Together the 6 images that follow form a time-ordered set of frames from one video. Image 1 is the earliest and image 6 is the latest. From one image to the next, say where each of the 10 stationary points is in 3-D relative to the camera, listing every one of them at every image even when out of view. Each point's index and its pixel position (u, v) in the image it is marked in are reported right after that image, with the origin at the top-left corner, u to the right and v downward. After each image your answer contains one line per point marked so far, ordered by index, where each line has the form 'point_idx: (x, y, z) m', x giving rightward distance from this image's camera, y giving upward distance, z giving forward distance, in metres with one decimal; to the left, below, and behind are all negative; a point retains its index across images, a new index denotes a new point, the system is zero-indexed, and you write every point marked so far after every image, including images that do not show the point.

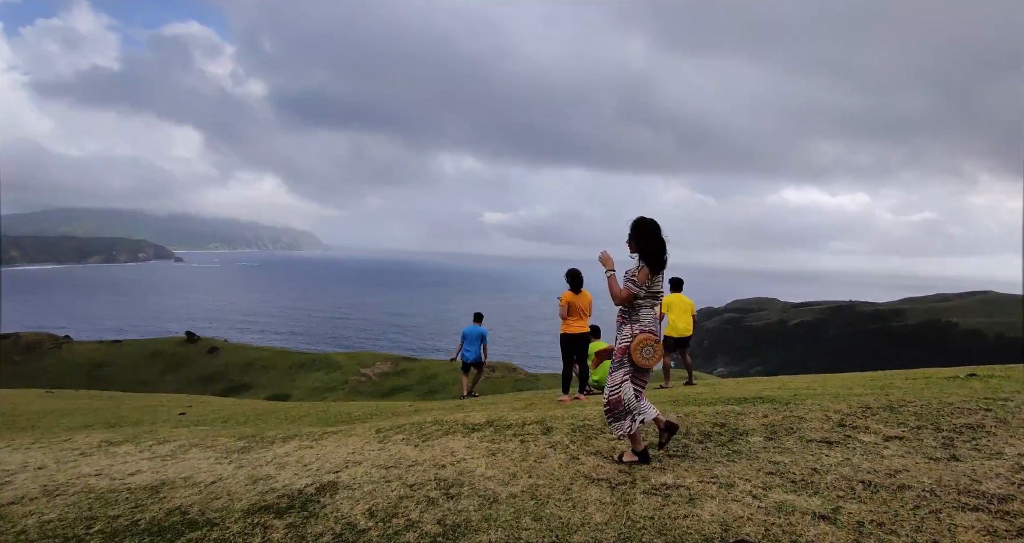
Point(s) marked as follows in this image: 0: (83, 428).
0: (-9.5, -3.4, +13.4) m
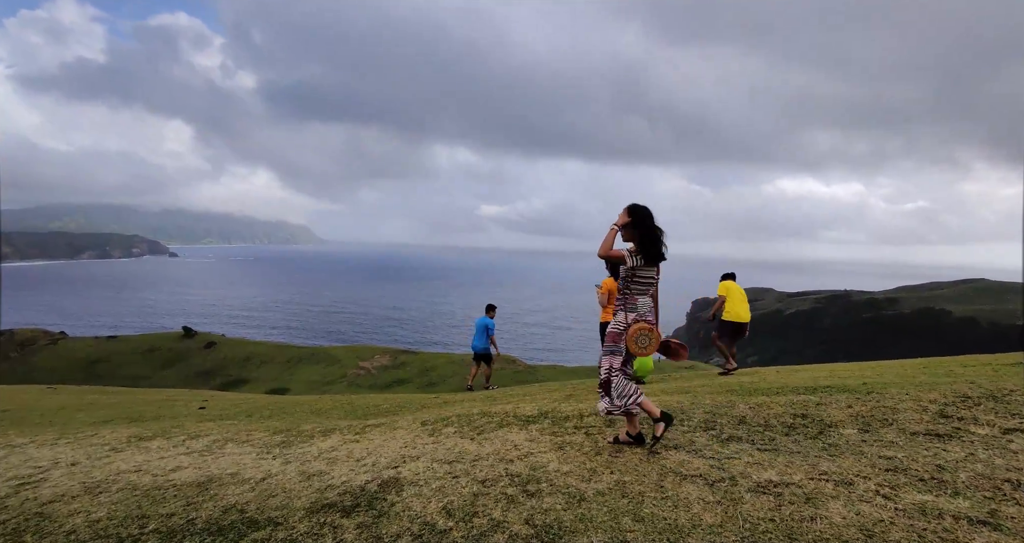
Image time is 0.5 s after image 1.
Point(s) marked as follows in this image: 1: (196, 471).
0: (-8.9, -3.3, +13.2) m
1: (-3.7, -2.4, +7.1) m
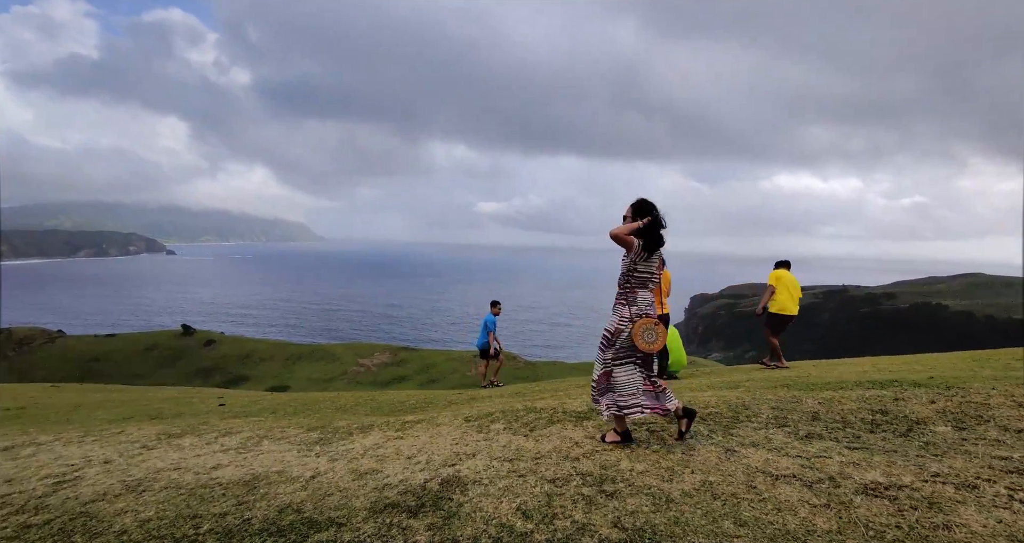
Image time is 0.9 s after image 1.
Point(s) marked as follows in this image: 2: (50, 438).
0: (-8.4, -3.2, +13.0) m
1: (-3.1, -2.3, +7.0) m
2: (-8.1, -2.9, +10.7) m
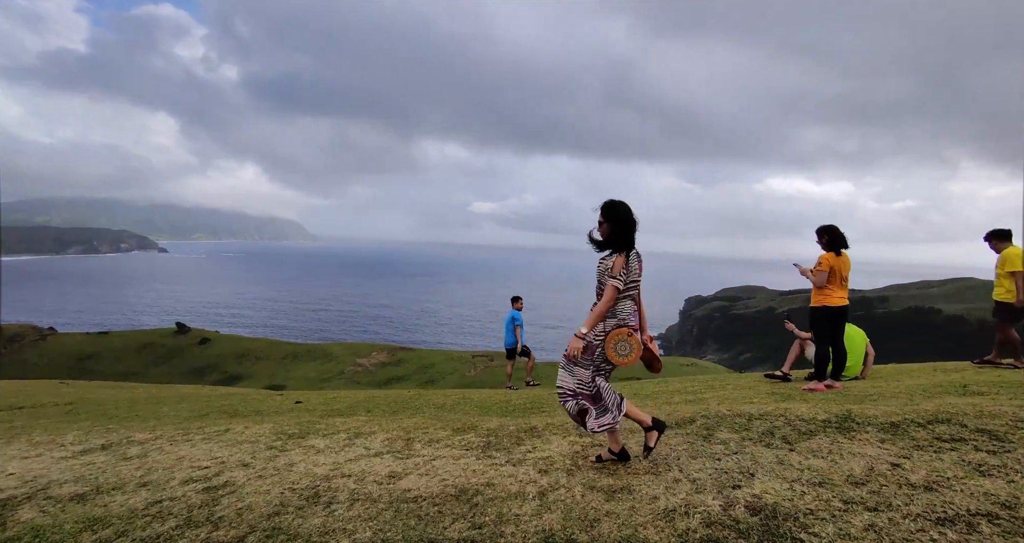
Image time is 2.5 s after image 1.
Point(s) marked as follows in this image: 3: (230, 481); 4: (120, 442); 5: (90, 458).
0: (-6.2, -2.9, +12.1) m
1: (-0.9, -2.1, +6.0) m
2: (-5.8, -2.7, +9.7) m
3: (-3.0, -2.3, +6.5) m
4: (-6.2, -2.7, +9.5) m
5: (-5.9, -2.6, +8.5) m
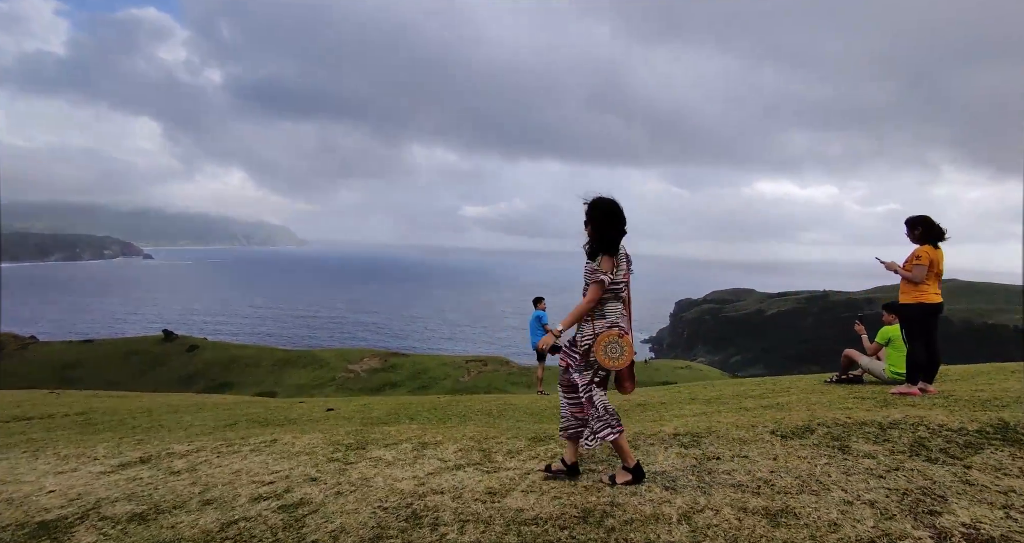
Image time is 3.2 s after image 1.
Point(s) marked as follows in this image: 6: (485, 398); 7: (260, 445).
0: (-5.2, -3.0, +11.4) m
1: (+0.2, -2.0, +5.5) m
2: (-4.9, -2.7, +9.1) m
3: (-2.0, -2.2, +5.9) m
4: (-5.2, -2.7, +8.9) m
5: (-4.9, -2.6, +7.8) m
6: (-0.5, -2.8, +13.5) m
7: (-3.6, -2.5, +8.7) m
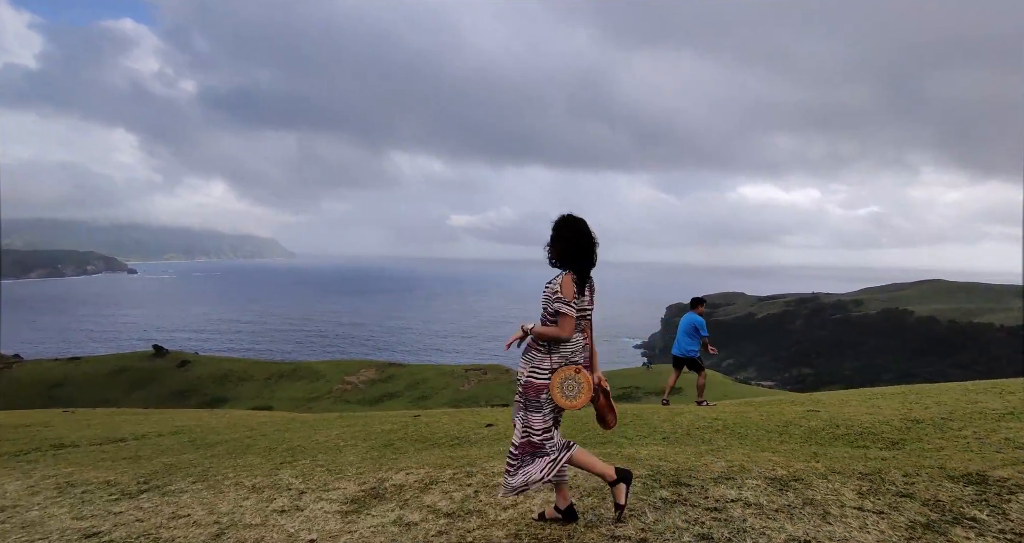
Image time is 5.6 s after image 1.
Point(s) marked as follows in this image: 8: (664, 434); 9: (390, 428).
0: (-1.5, -2.9, +9.6) m
1: (+3.9, -1.7, +3.8) m
2: (-1.2, -2.5, +7.3) m
3: (+1.7, -2.0, +4.1) m
4: (-1.5, -2.5, +7.1) m
5: (-1.2, -2.4, +6.0) m
6: (+3.1, -2.6, +11.7) m
7: (+0.1, -2.4, +6.9) m
8: (+2.4, -2.5, +9.6) m
9: (-2.2, -3.2, +12.1) m
